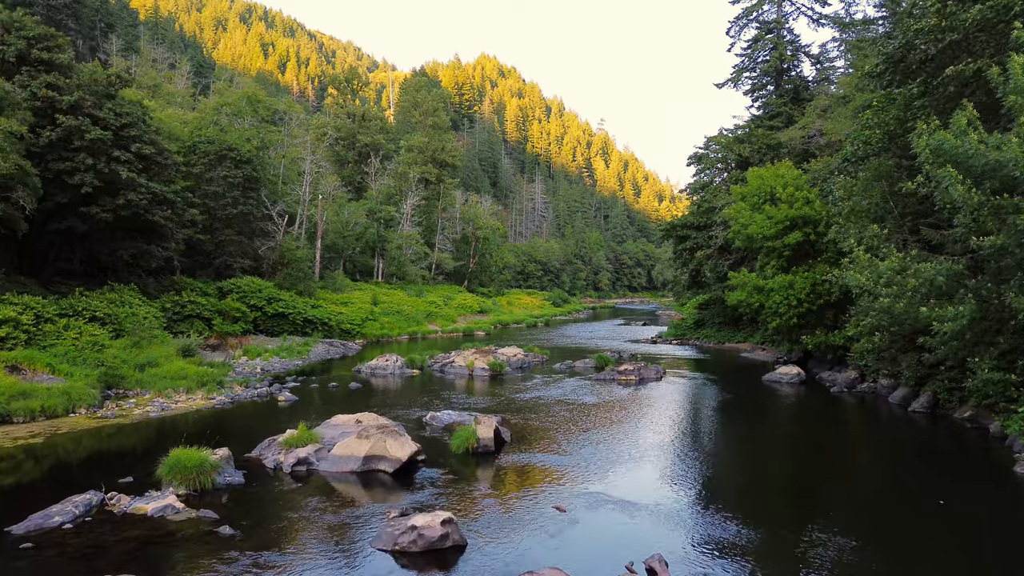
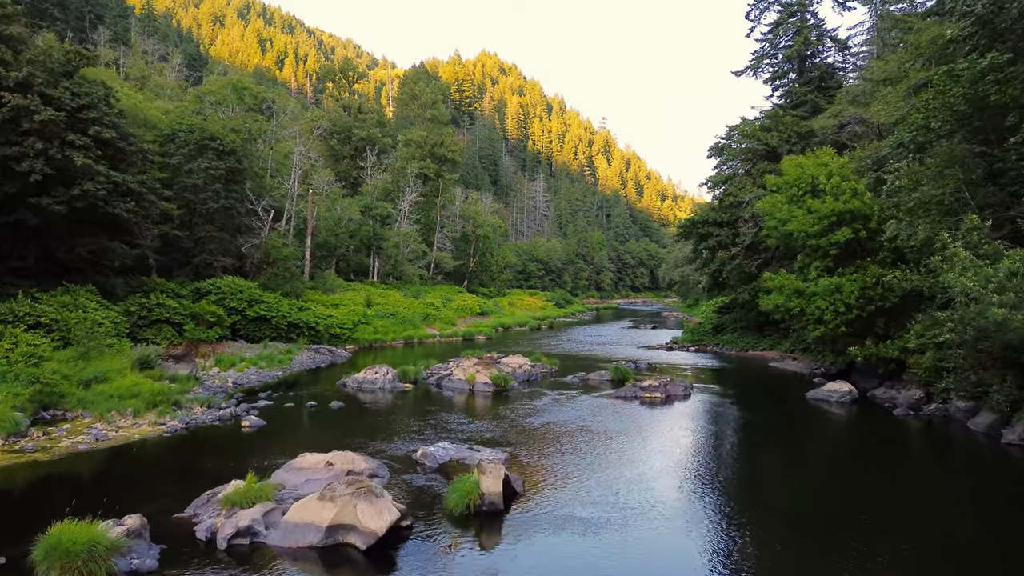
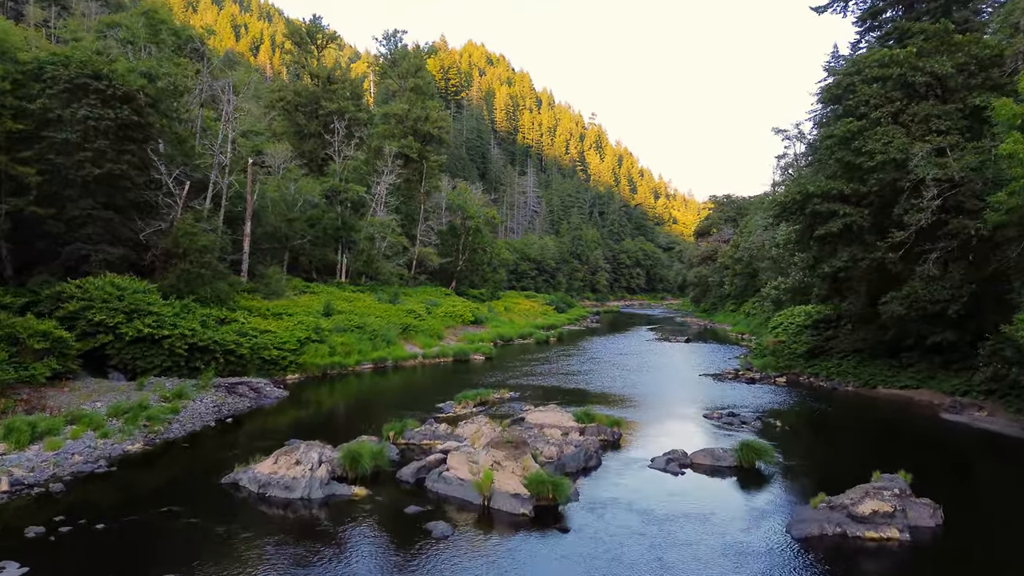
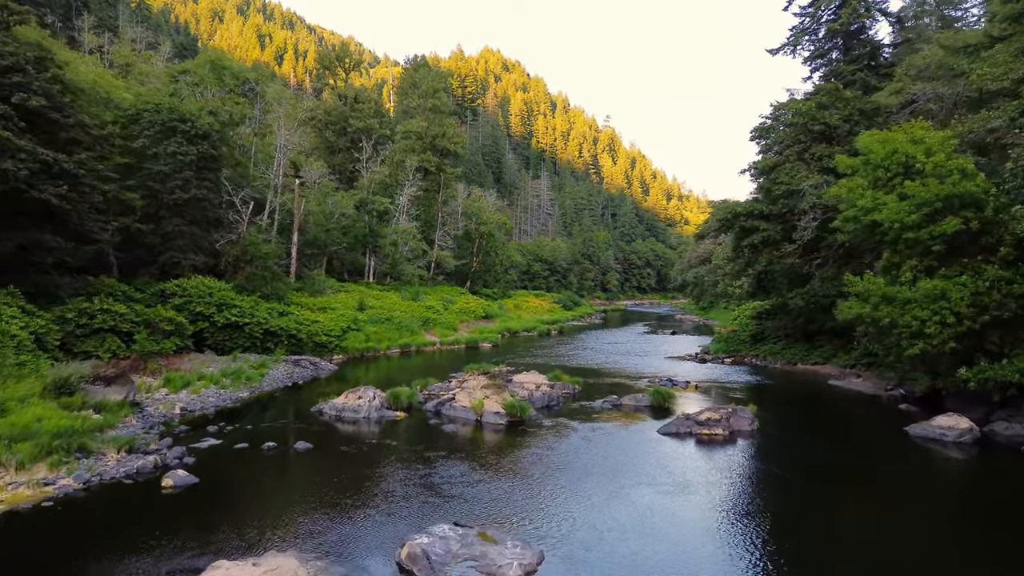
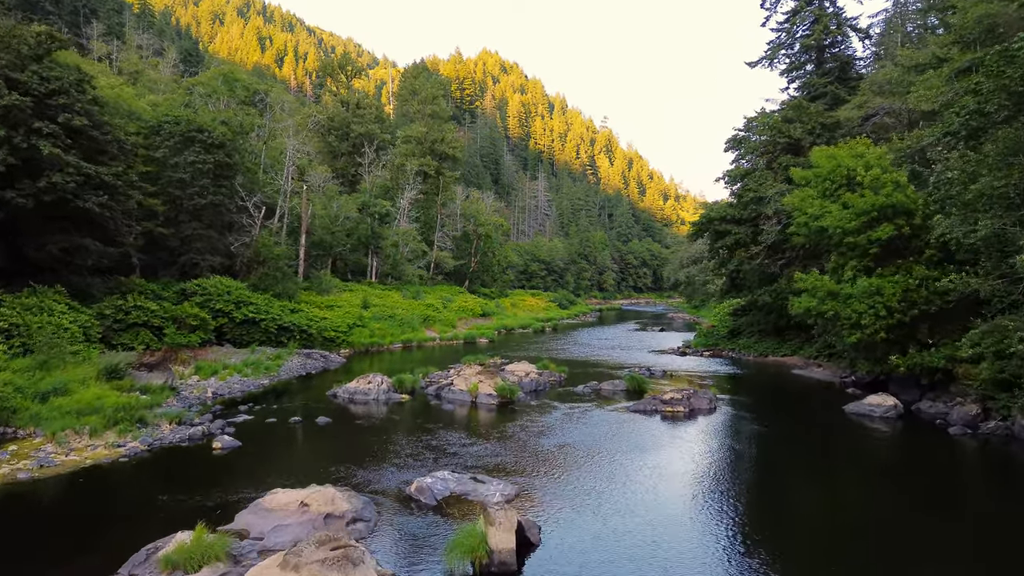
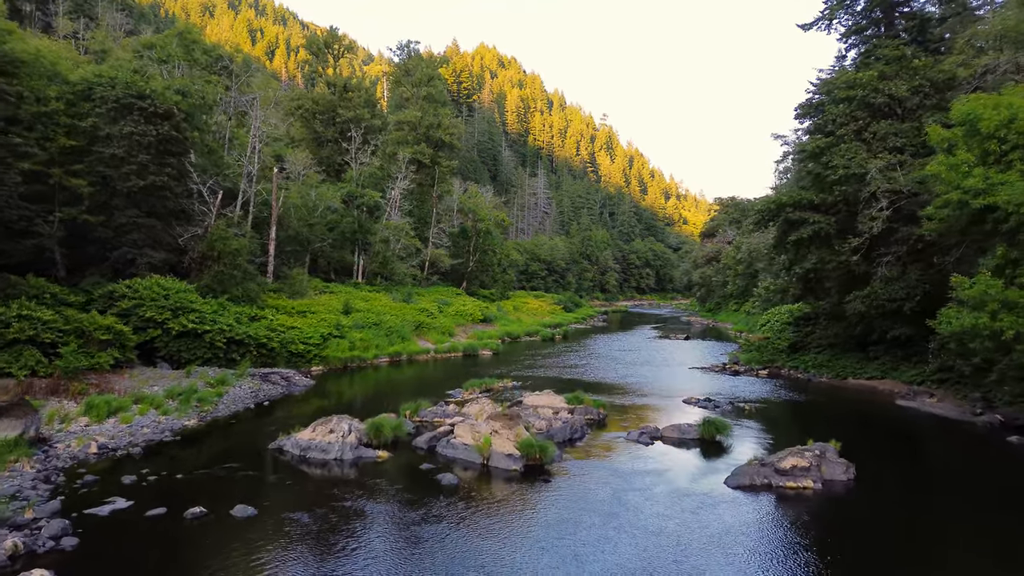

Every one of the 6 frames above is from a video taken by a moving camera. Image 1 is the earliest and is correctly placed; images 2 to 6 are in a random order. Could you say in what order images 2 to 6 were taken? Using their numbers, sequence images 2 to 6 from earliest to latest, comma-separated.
2, 5, 4, 6, 3
